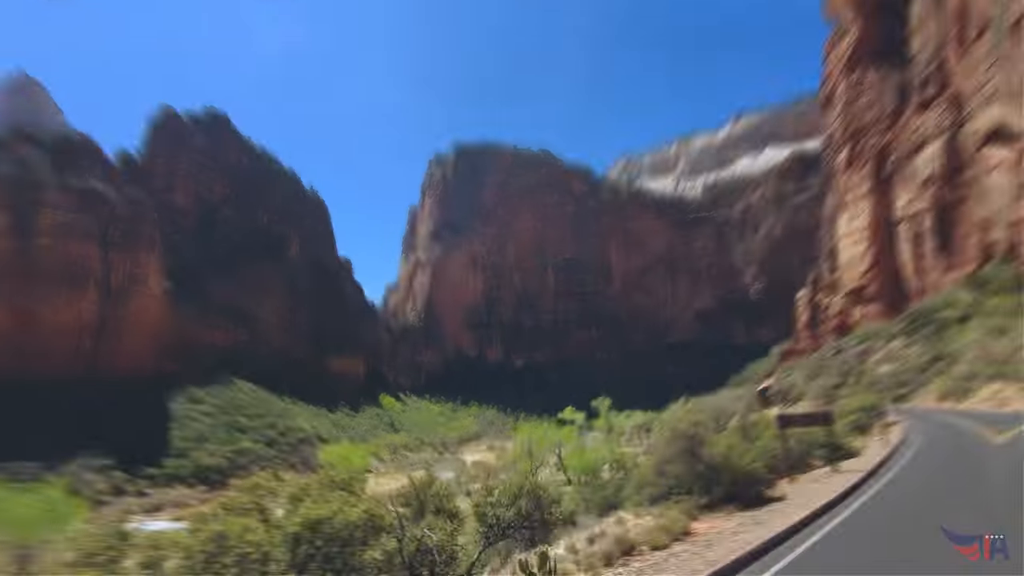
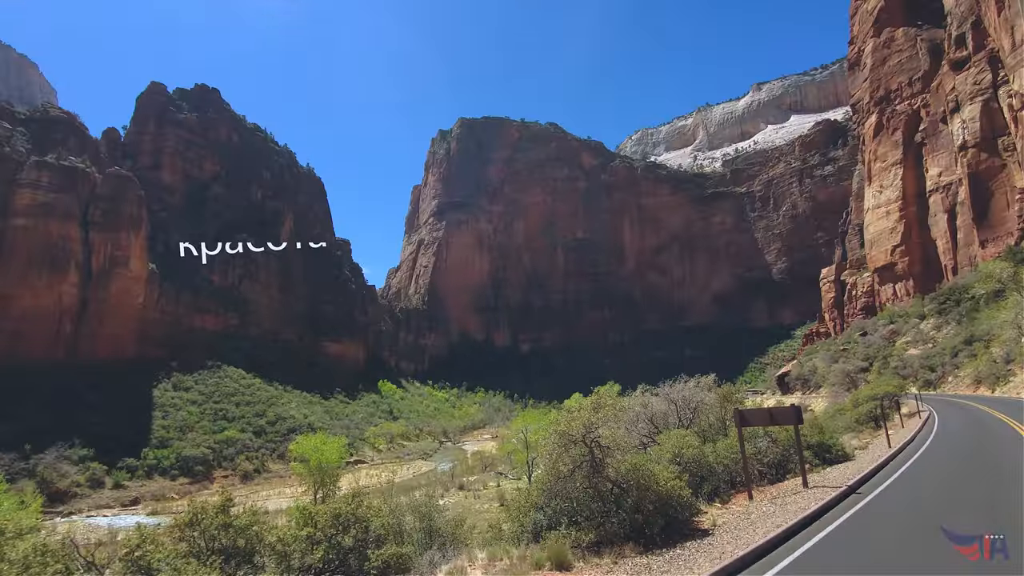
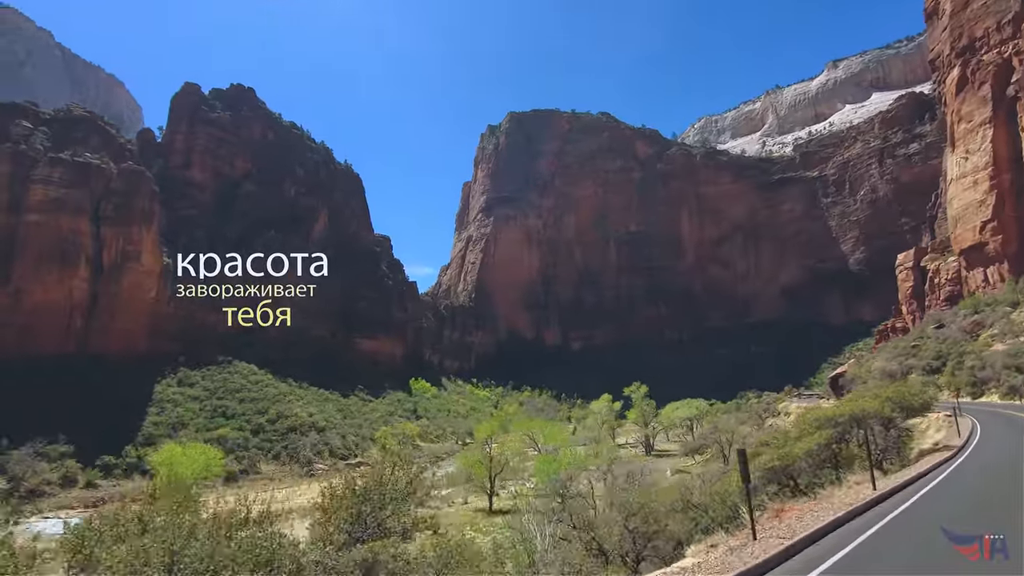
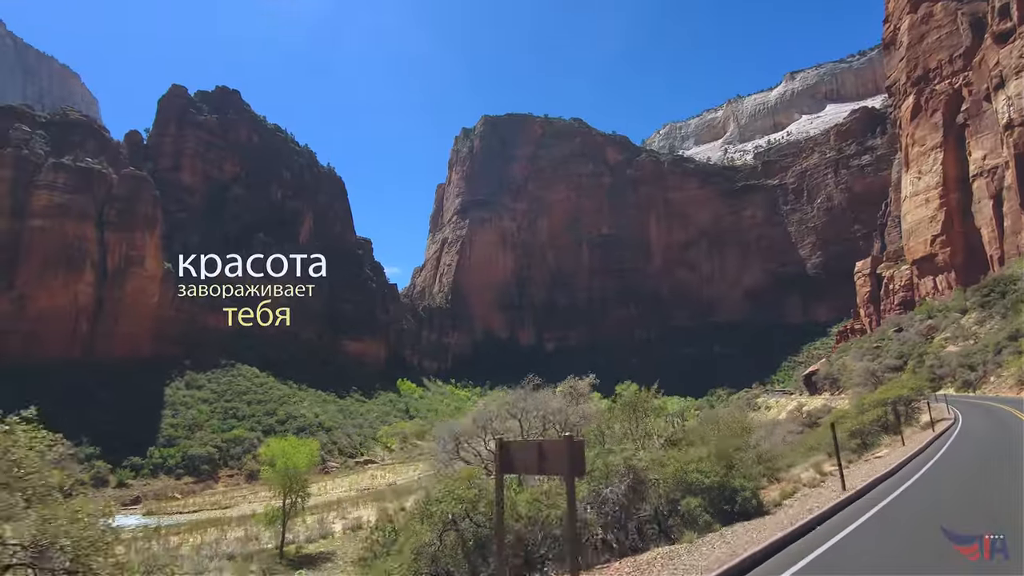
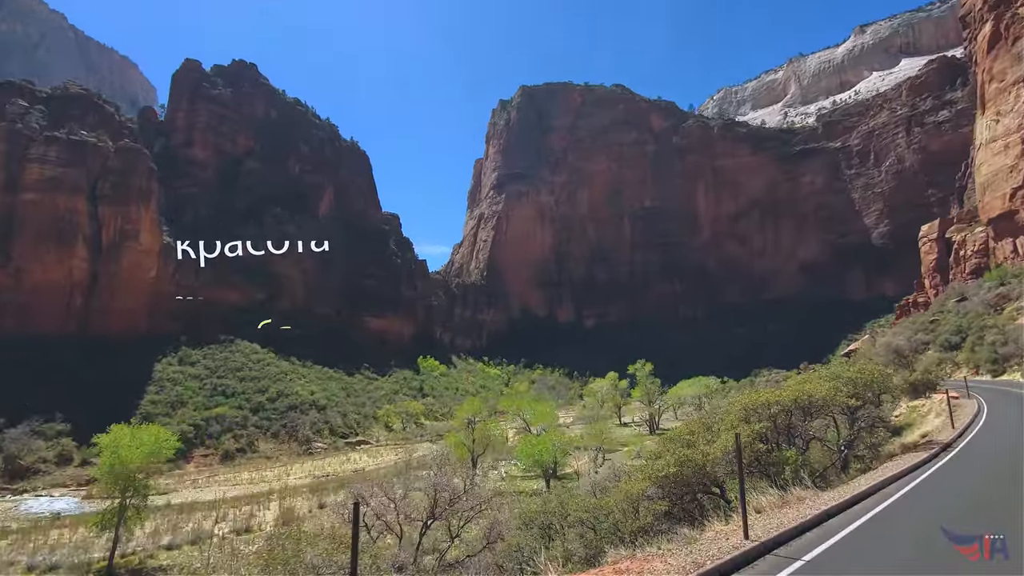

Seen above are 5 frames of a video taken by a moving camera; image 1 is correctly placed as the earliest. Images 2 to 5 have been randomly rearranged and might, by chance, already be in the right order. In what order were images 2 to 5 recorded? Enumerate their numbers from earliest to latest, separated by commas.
2, 4, 3, 5
